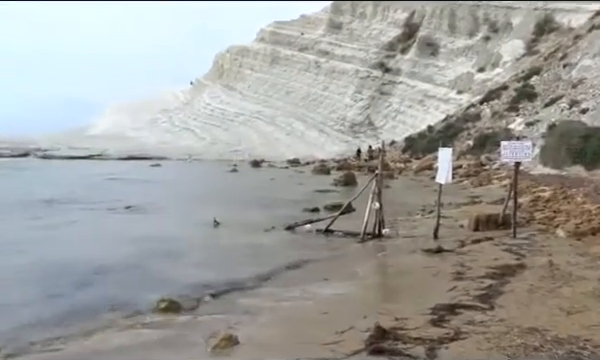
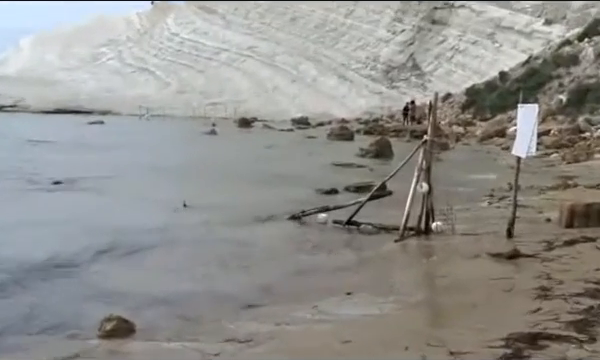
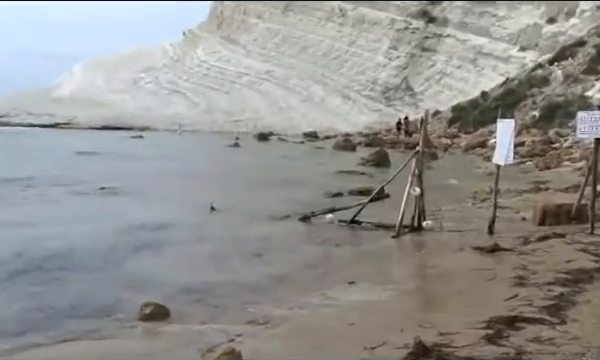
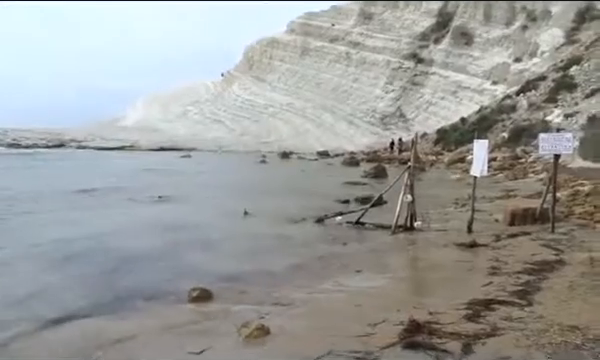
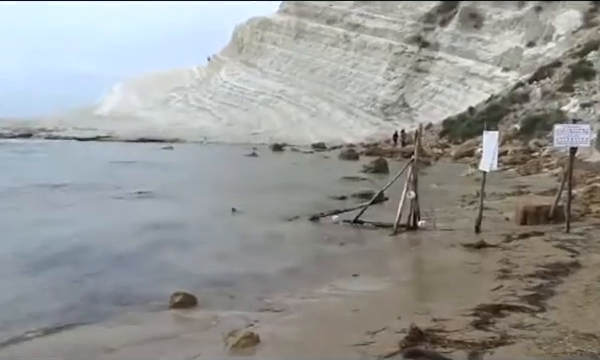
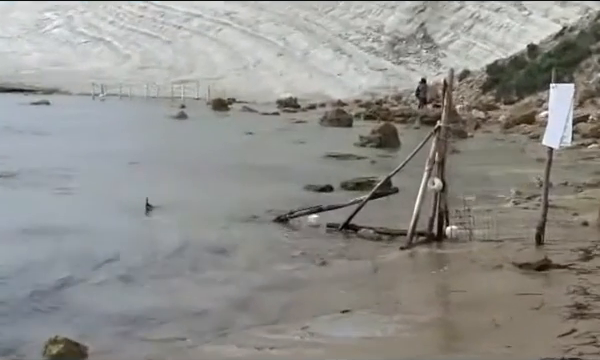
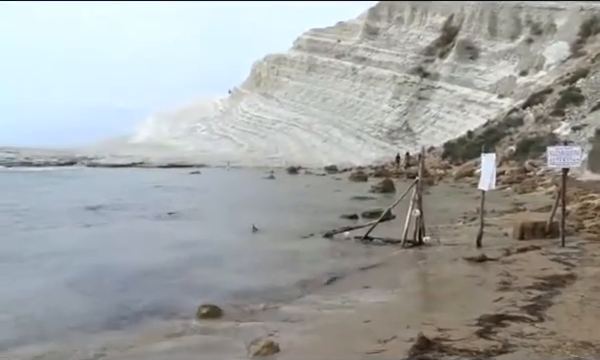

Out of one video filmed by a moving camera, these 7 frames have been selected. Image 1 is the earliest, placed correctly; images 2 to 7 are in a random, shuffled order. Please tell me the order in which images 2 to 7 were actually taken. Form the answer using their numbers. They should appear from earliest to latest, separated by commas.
7, 4, 5, 3, 2, 6
